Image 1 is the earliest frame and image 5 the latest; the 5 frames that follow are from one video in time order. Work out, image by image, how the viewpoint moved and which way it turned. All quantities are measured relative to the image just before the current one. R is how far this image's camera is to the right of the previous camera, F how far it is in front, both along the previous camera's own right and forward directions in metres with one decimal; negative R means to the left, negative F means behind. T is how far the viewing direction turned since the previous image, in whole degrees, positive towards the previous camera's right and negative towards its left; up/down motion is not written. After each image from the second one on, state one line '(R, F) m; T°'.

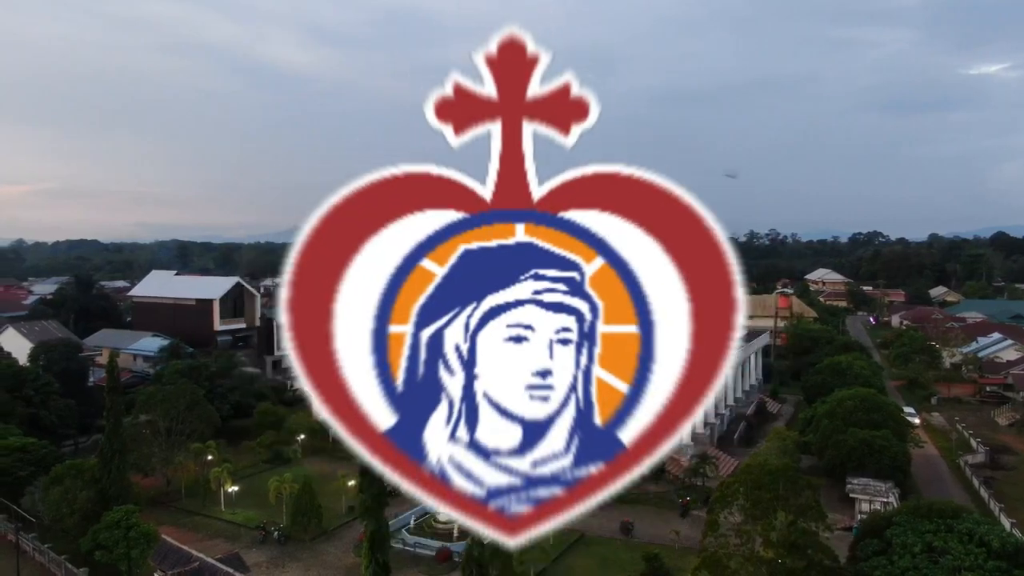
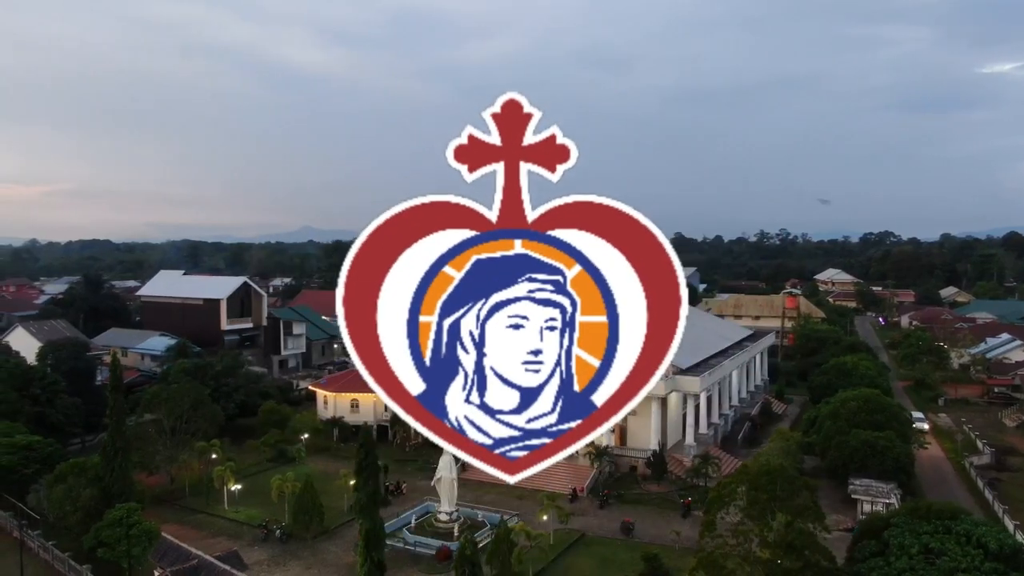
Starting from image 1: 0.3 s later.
(+0.2, 0.0) m; -1°
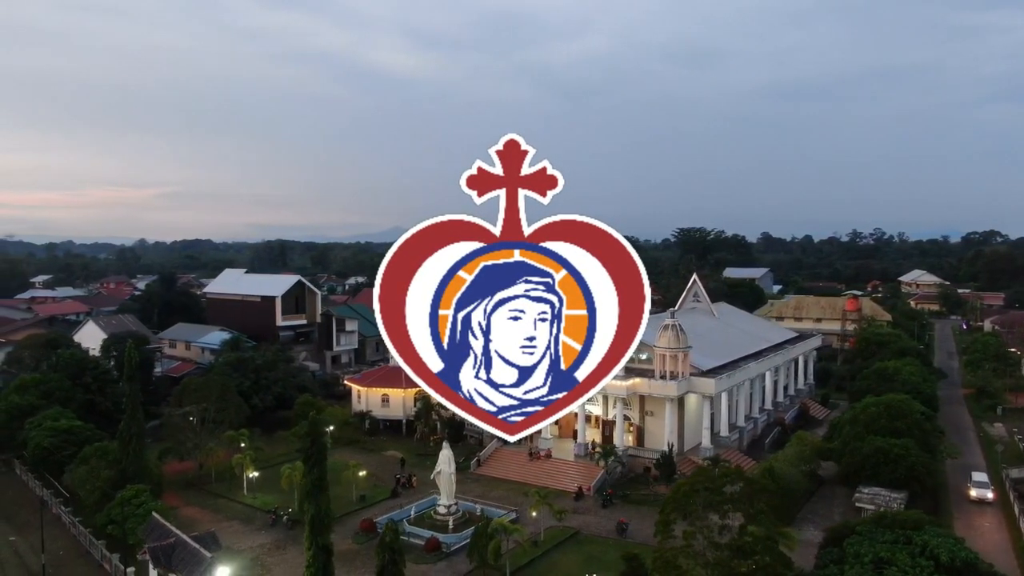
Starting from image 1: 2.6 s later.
(+2.1, -0.2) m; -6°
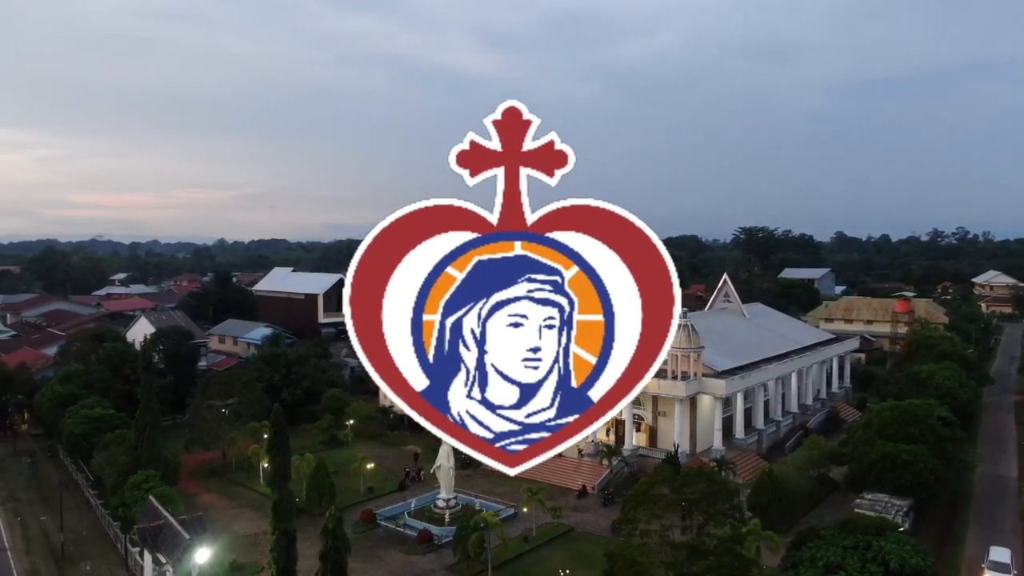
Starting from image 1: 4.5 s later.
(+1.7, -0.2) m; -5°
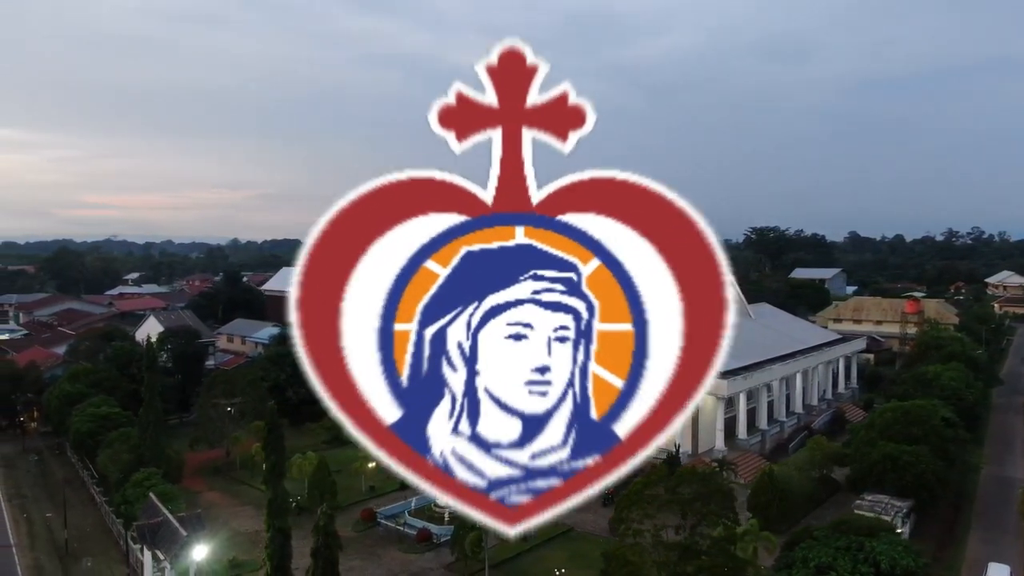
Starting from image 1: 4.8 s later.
(+0.3, 0.0) m; -1°
